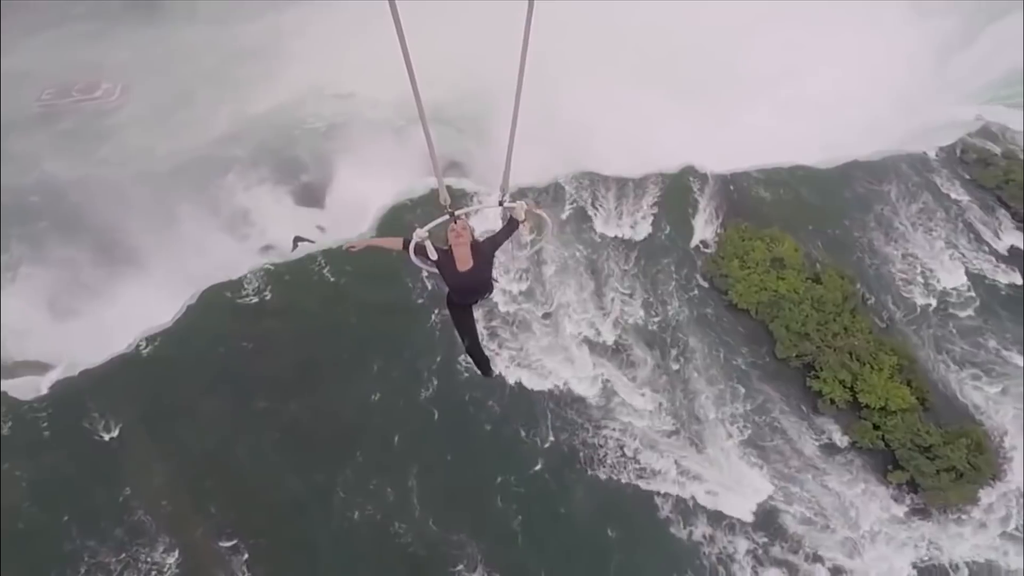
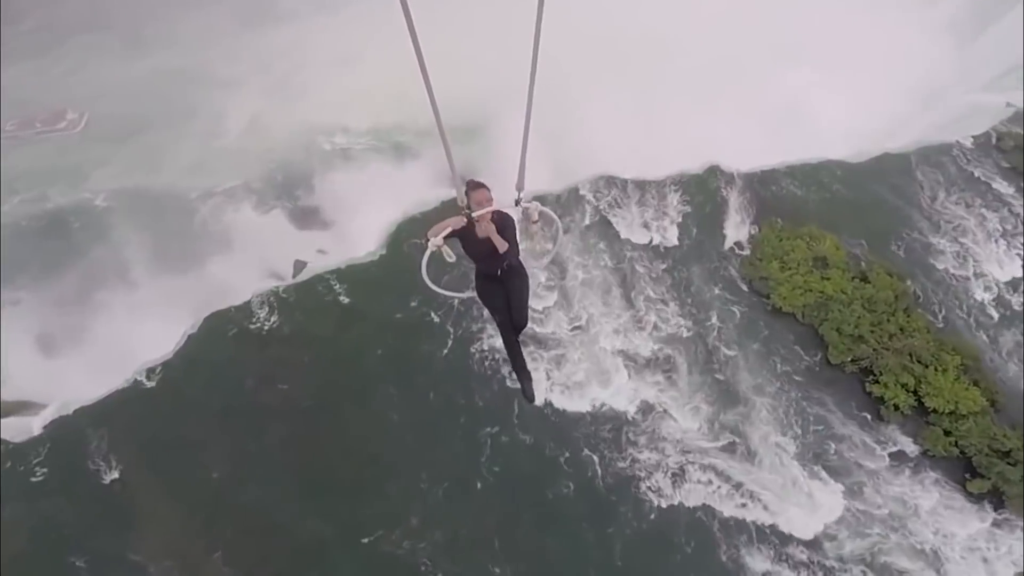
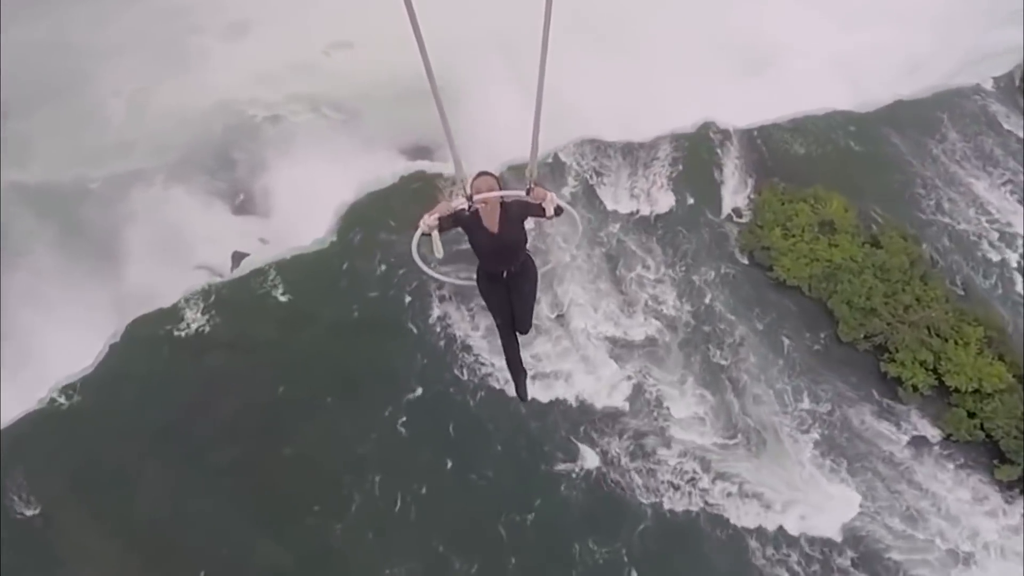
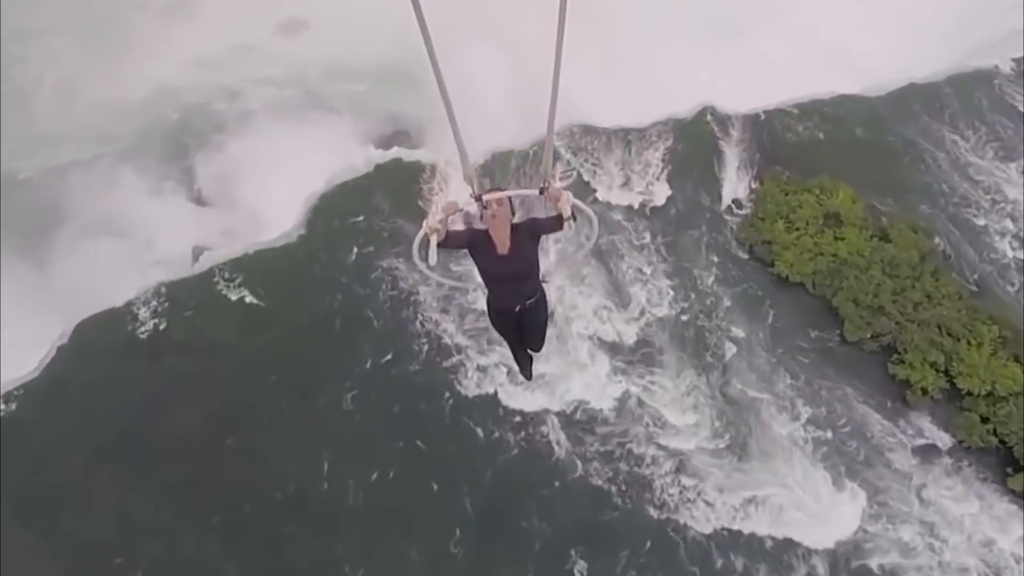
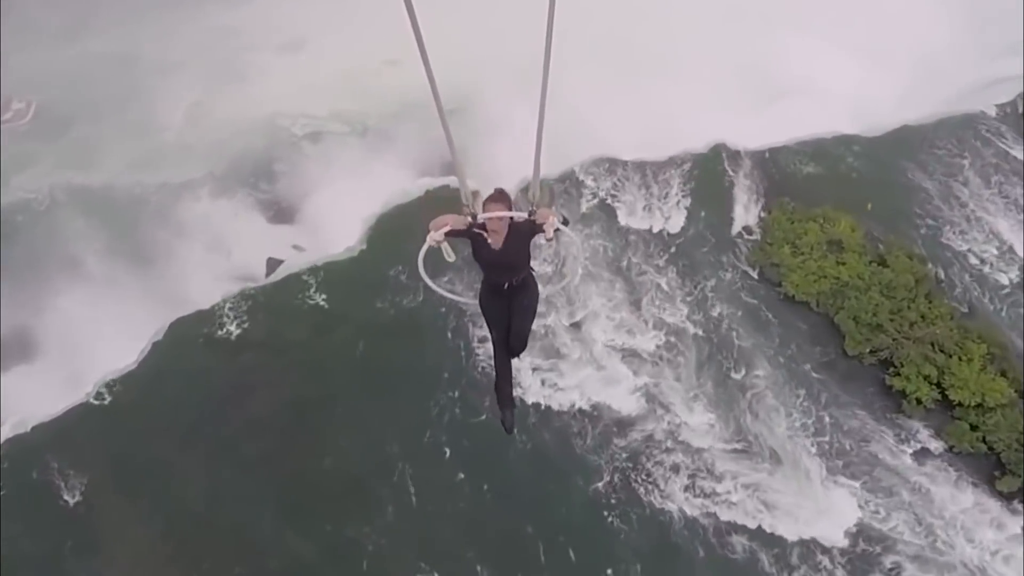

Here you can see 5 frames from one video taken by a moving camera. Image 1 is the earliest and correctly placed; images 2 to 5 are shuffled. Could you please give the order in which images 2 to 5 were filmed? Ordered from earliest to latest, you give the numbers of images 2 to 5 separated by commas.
2, 5, 3, 4
